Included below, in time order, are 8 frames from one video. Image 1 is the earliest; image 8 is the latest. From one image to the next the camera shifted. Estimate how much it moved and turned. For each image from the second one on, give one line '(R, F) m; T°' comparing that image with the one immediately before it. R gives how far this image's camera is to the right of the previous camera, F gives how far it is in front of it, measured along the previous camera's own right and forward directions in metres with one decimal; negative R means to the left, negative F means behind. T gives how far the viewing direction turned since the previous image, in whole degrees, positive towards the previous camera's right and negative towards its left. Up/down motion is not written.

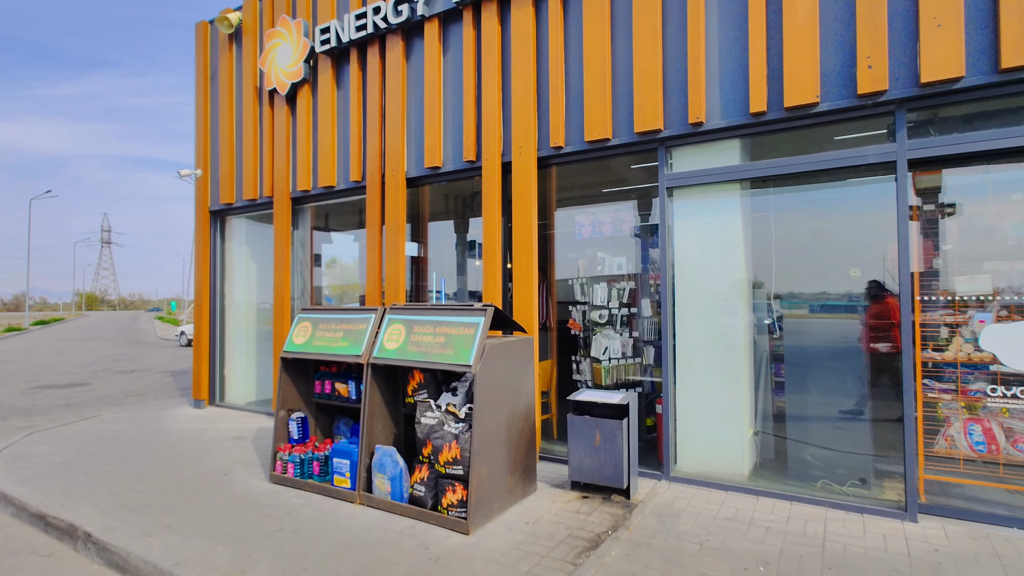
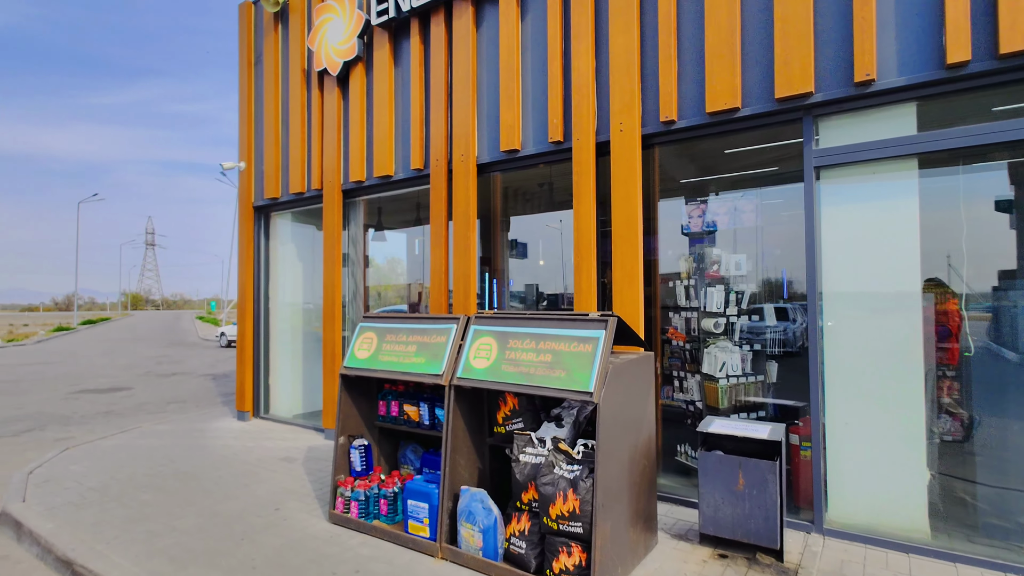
(-0.6, +0.9) m; -3°
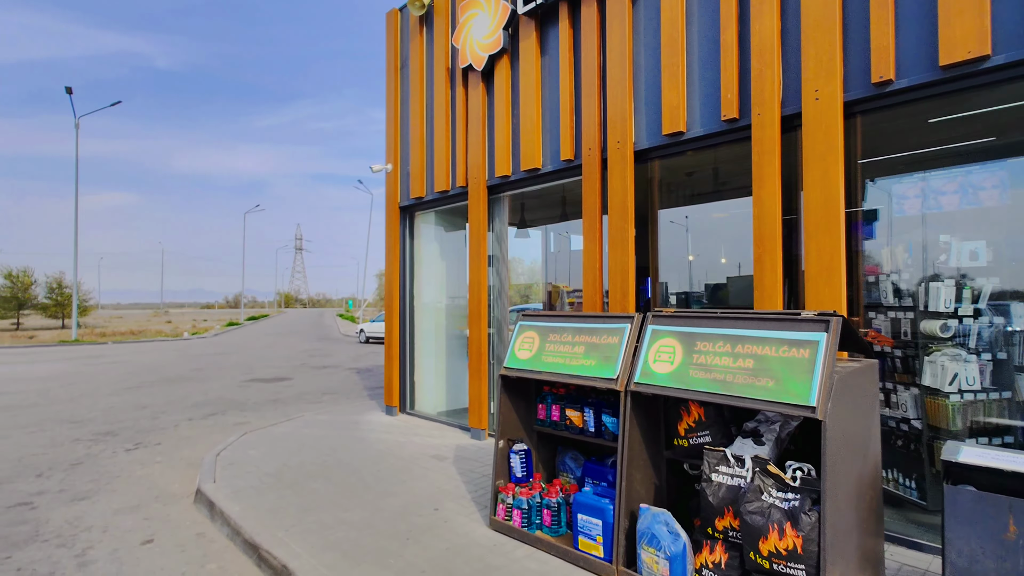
(-0.4, +0.3) m; -12°
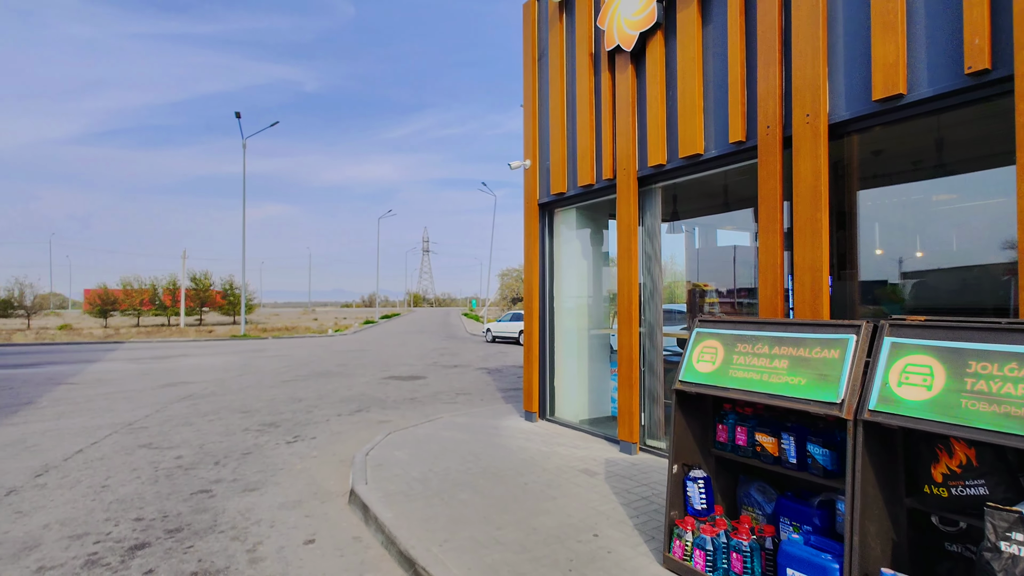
(-0.4, +0.4) m; -12°
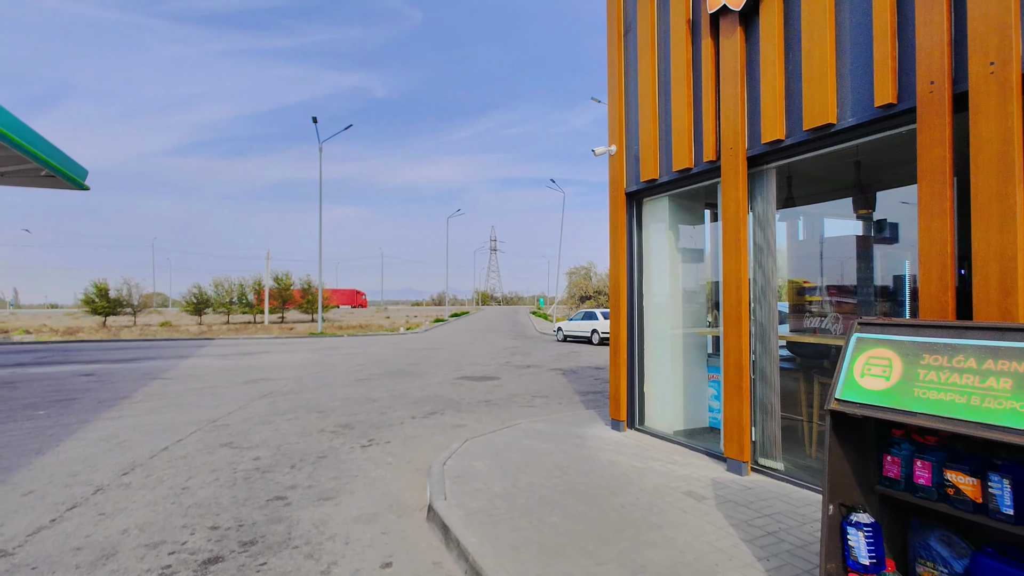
(-0.2, +0.5) m; -7°
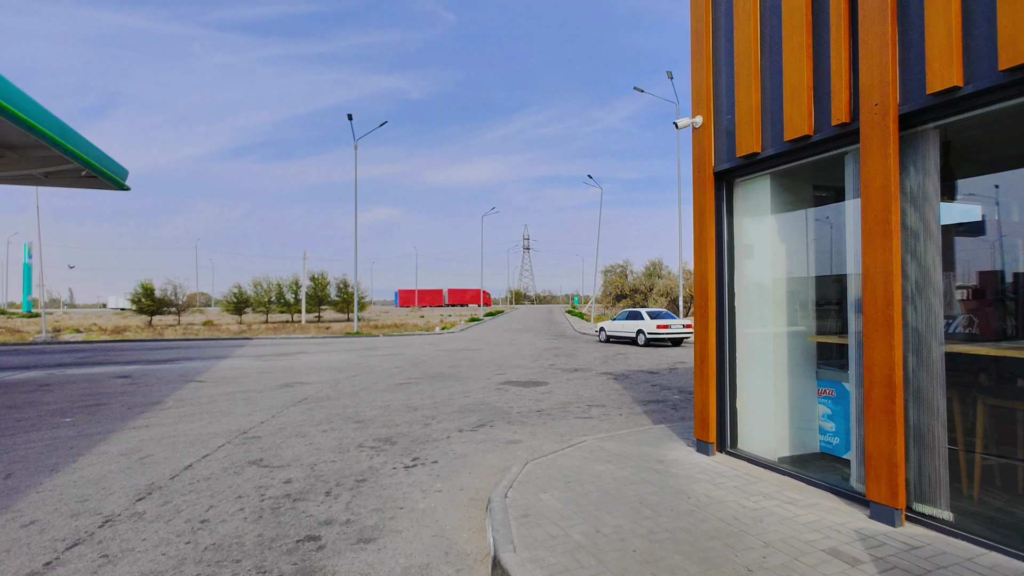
(-0.4, +1.0) m; -3°
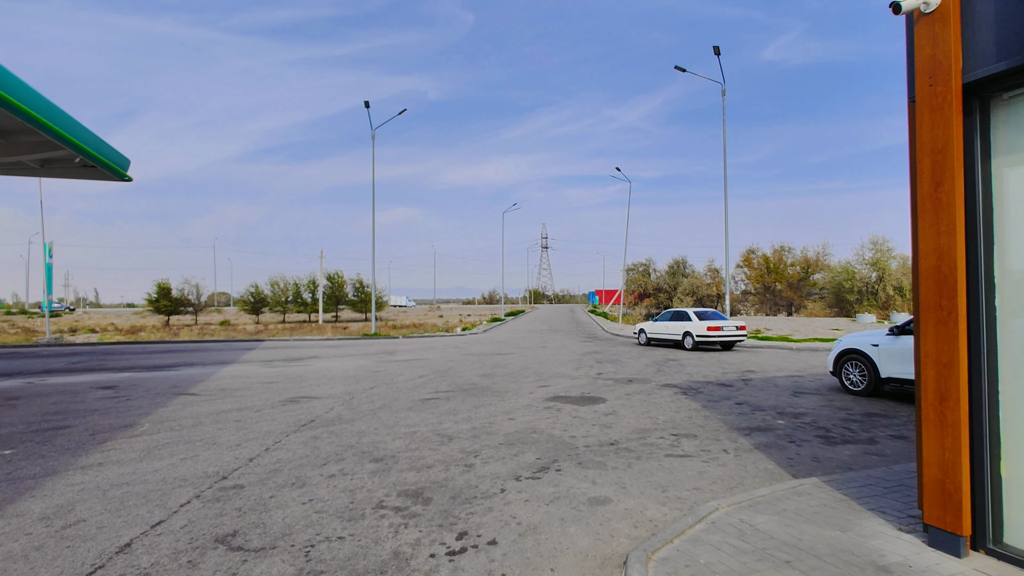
(-0.6, +2.2) m; -2°
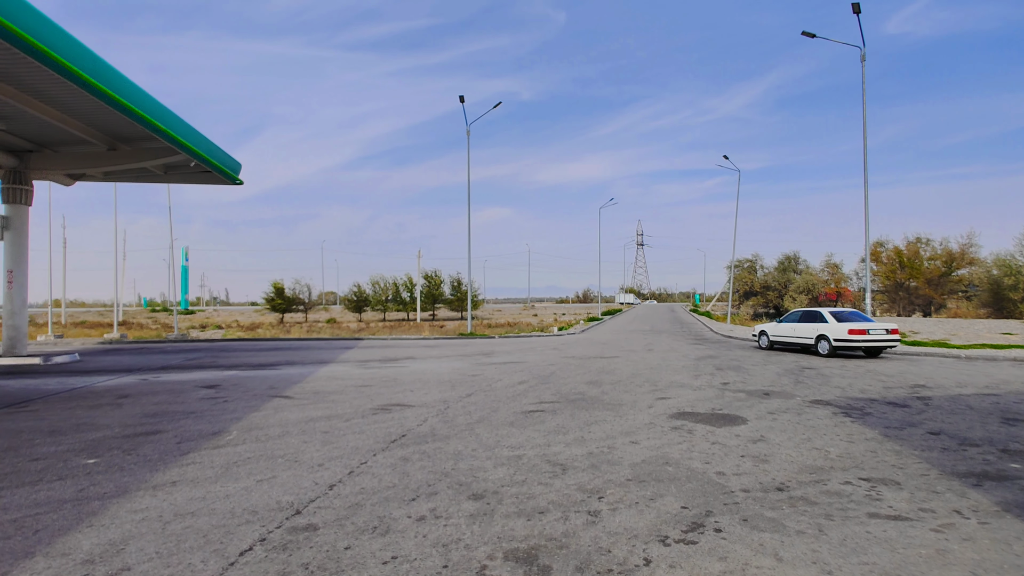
(-0.4, +1.4) m; -10°
